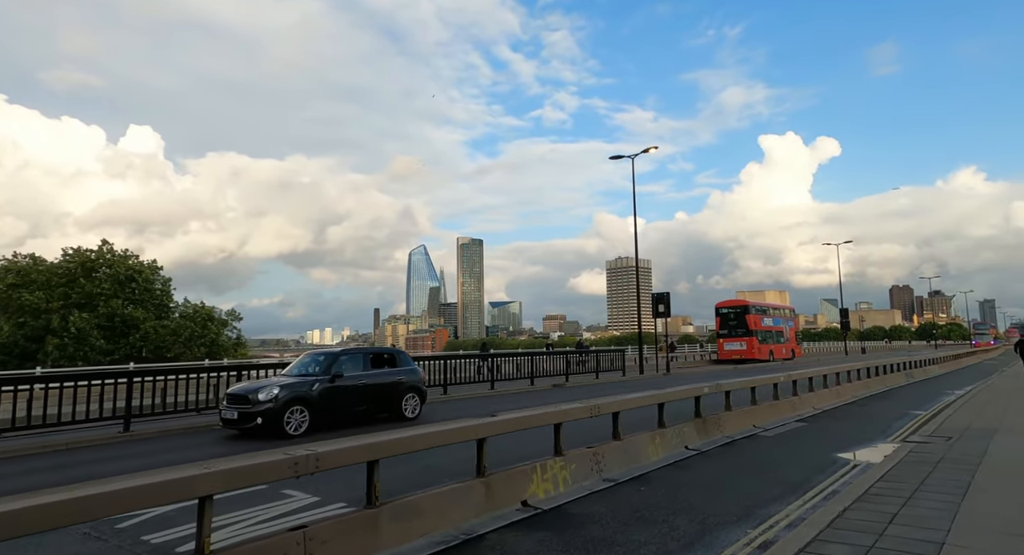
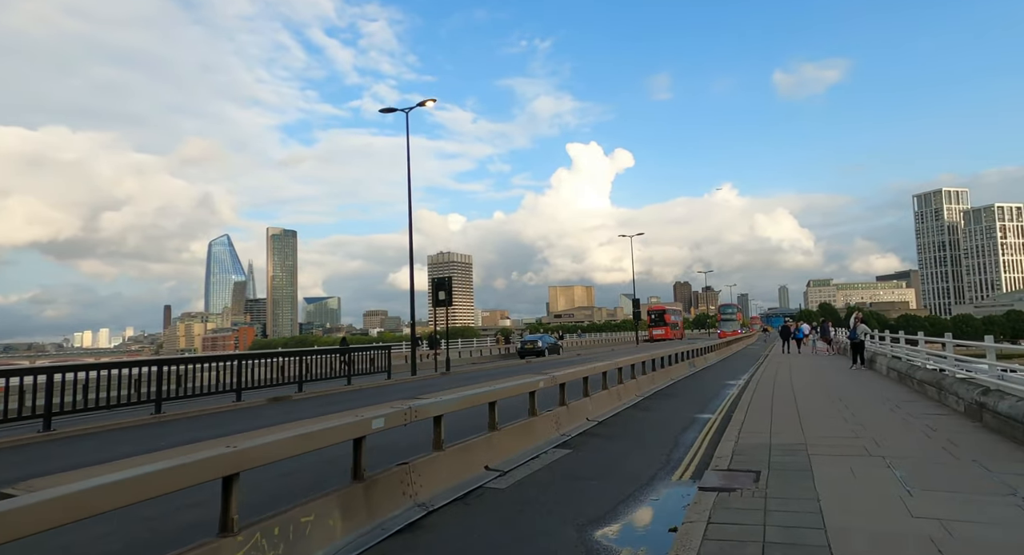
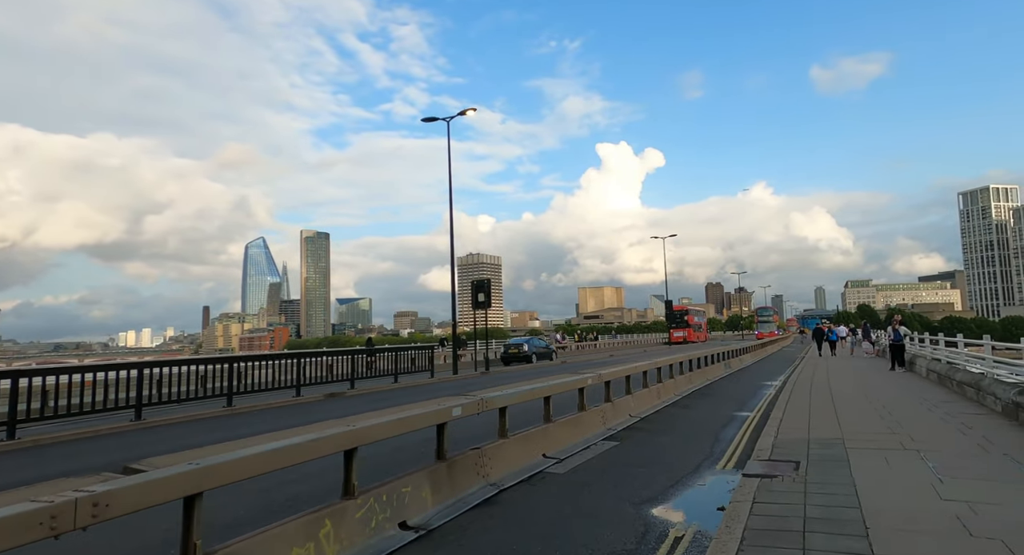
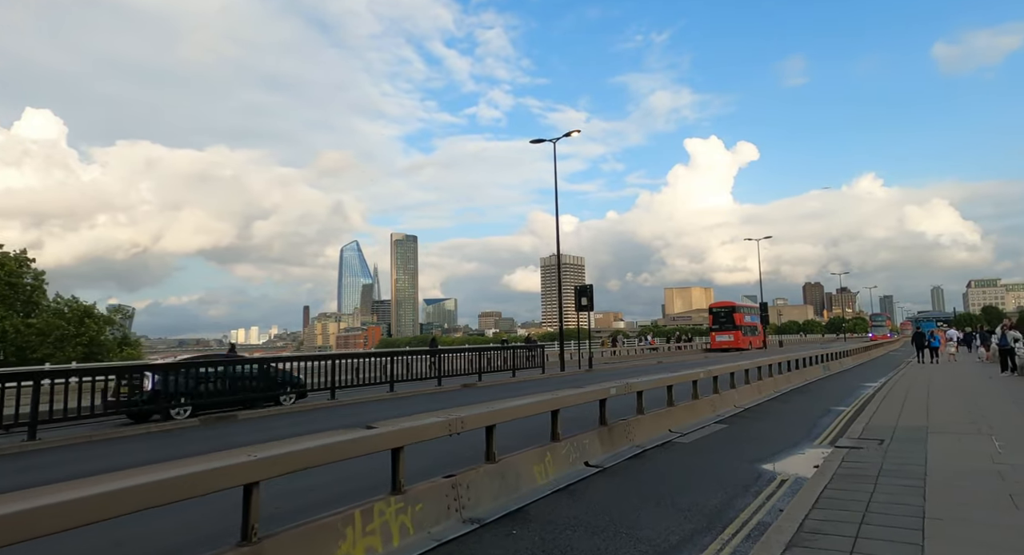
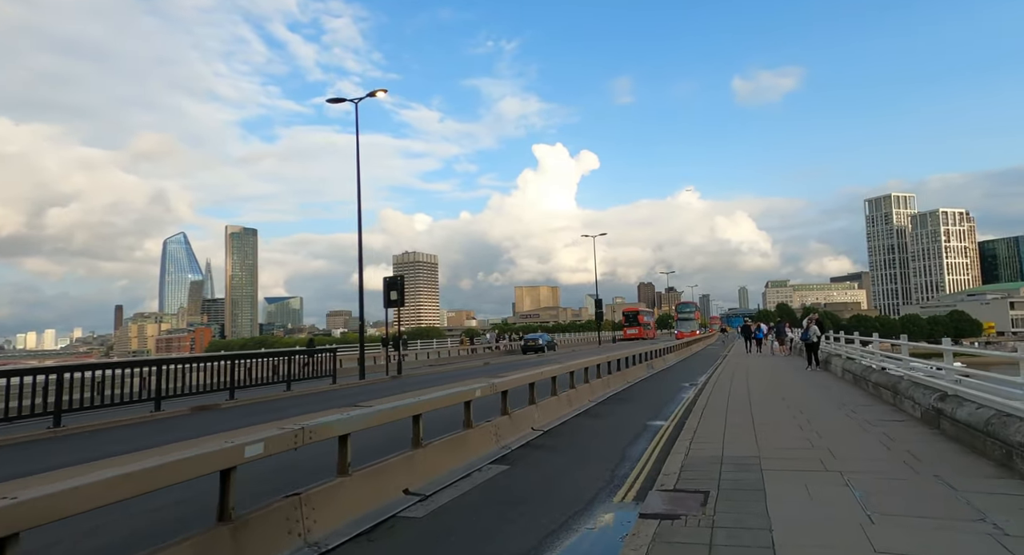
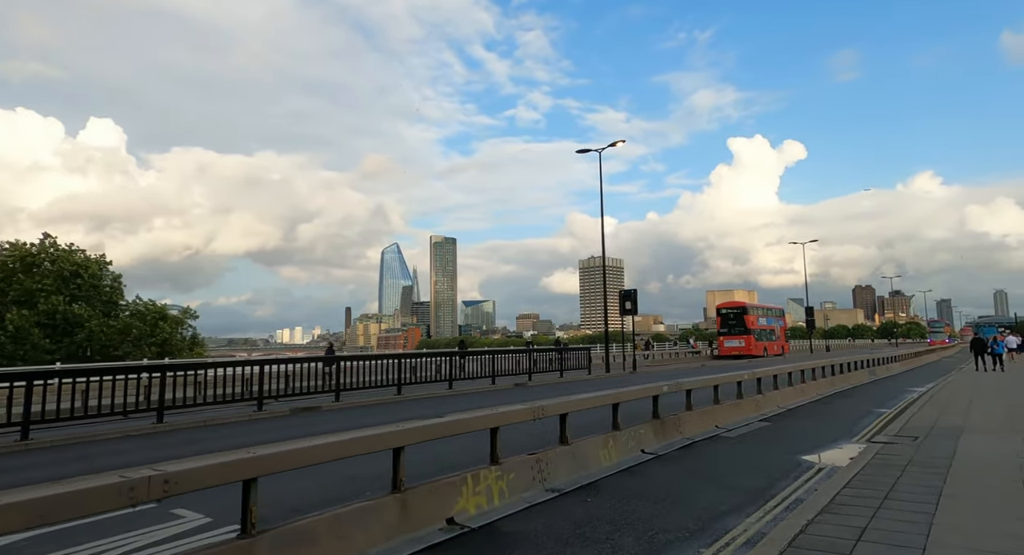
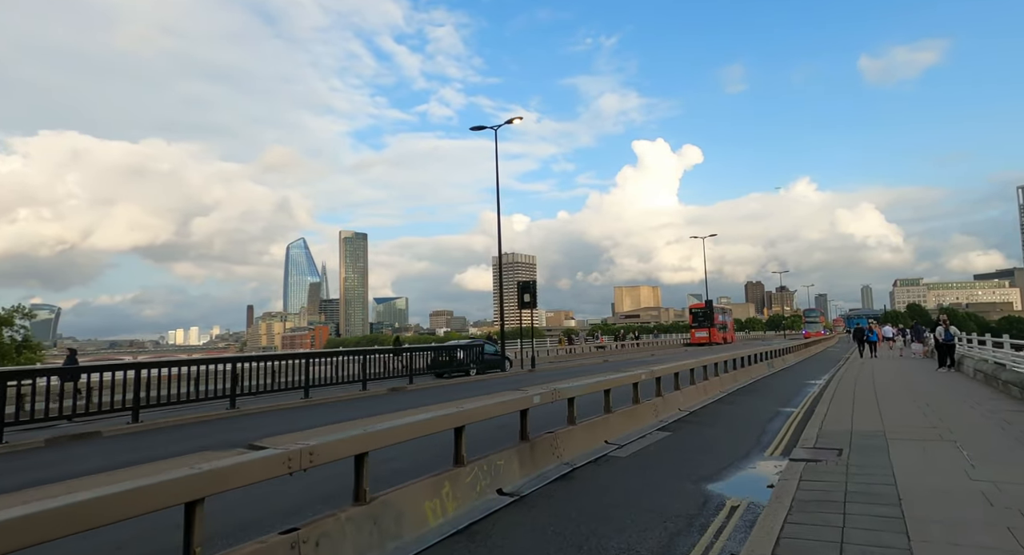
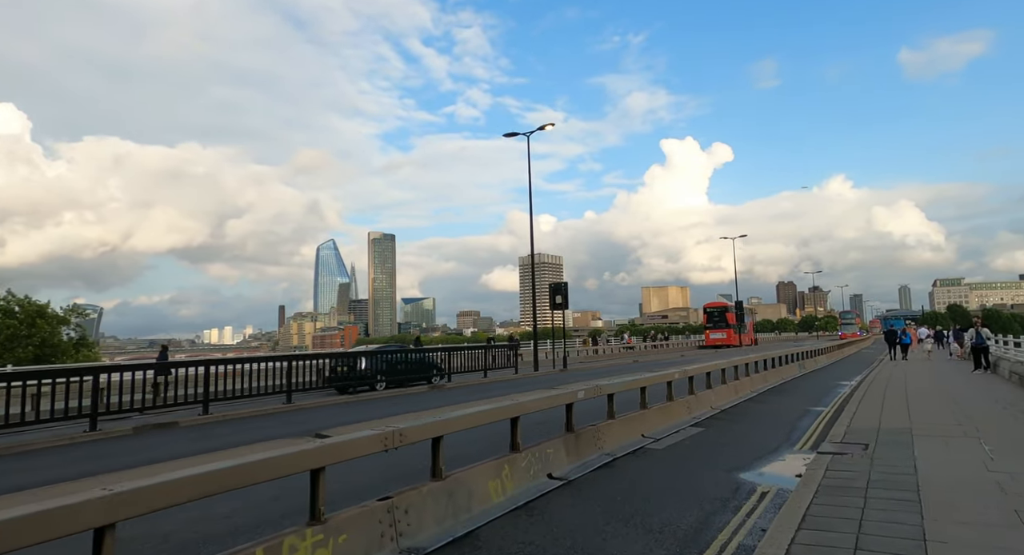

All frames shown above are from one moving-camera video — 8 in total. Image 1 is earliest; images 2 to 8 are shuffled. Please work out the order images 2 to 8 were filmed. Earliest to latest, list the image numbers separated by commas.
6, 4, 8, 7, 3, 2, 5
